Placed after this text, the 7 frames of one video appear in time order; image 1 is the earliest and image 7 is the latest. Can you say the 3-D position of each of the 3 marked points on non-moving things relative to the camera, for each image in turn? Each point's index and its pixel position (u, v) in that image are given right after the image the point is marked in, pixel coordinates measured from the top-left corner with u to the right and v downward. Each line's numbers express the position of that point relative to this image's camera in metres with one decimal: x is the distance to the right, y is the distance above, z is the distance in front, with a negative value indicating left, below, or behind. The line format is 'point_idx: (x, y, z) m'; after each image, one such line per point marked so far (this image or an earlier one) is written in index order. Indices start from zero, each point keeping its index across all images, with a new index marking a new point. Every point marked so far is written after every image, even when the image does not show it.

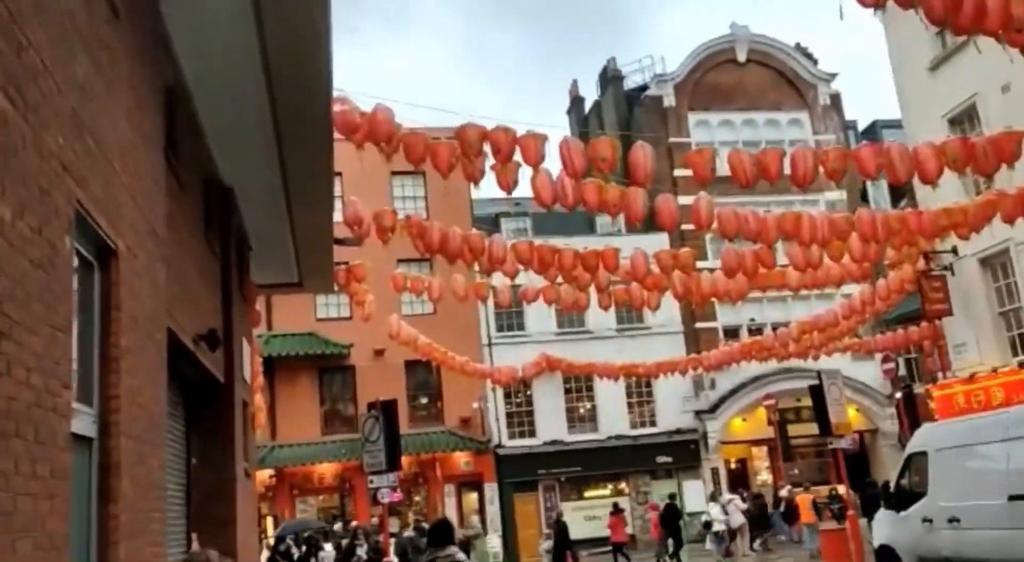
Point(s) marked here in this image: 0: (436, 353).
0: (-1.8, -1.7, +19.9) m
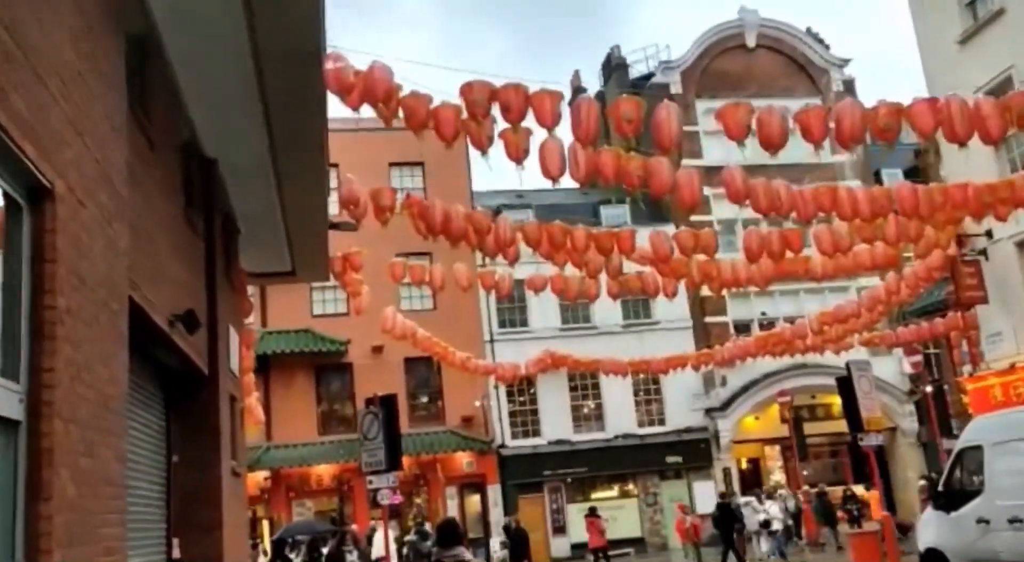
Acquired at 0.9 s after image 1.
0: (-1.6, -1.5, +18.9) m
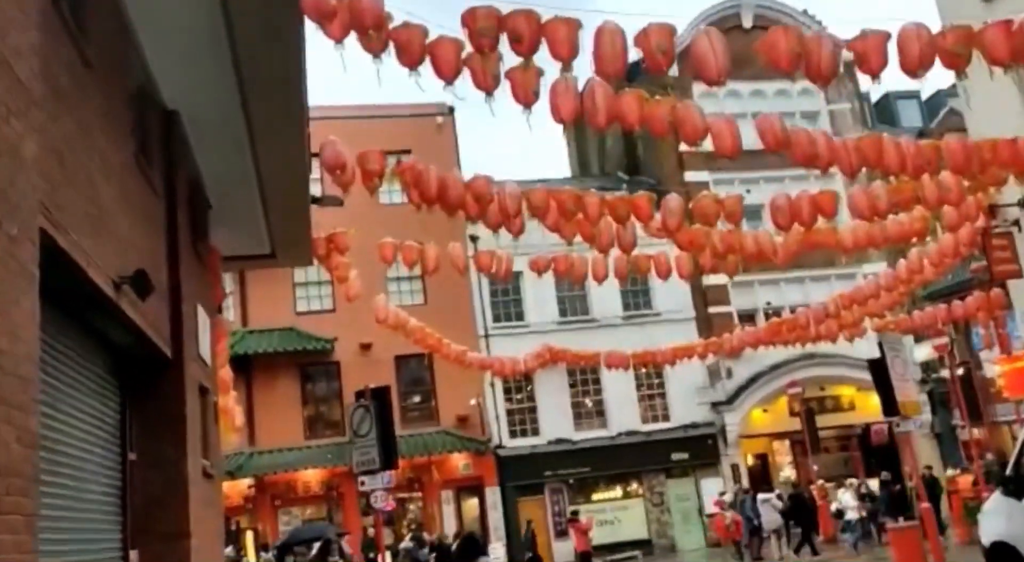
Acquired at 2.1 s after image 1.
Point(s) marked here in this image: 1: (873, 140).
0: (-1.7, -1.3, +17.6) m
1: (+4.2, +1.6, +9.6) m
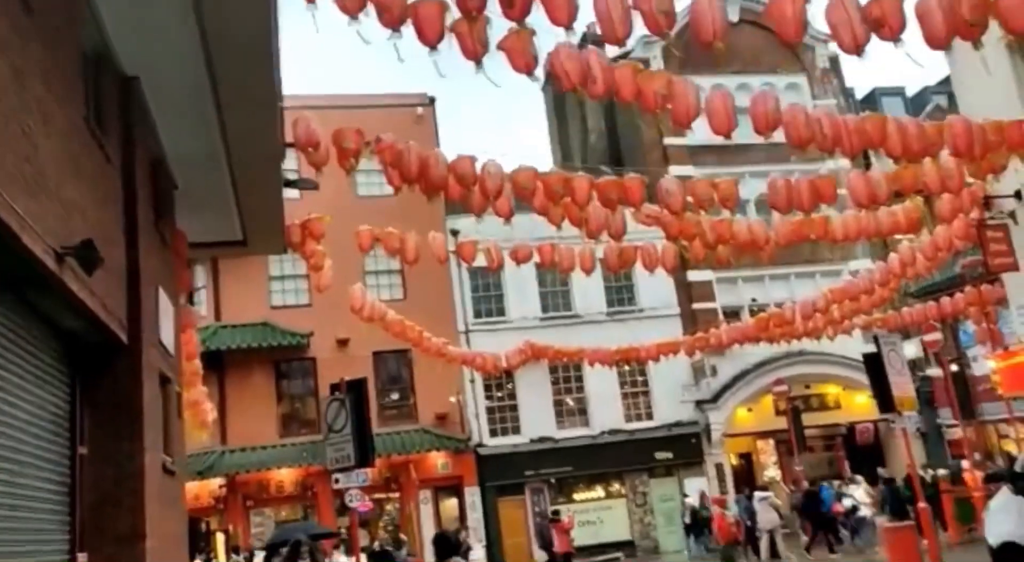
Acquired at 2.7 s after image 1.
0: (-2.0, -1.1, +17.0) m
1: (+4.0, +1.8, +9.1) m
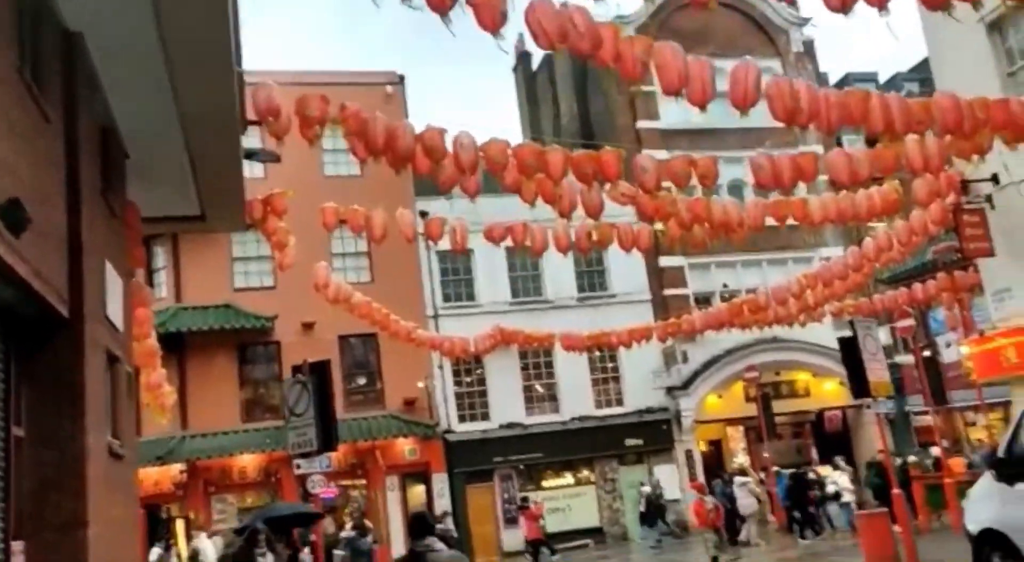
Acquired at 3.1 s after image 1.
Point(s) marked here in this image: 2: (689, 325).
0: (-2.6, -0.7, +16.5) m
1: (+3.7, +2.0, +8.8) m
2: (+4.2, -1.0, +19.6) m
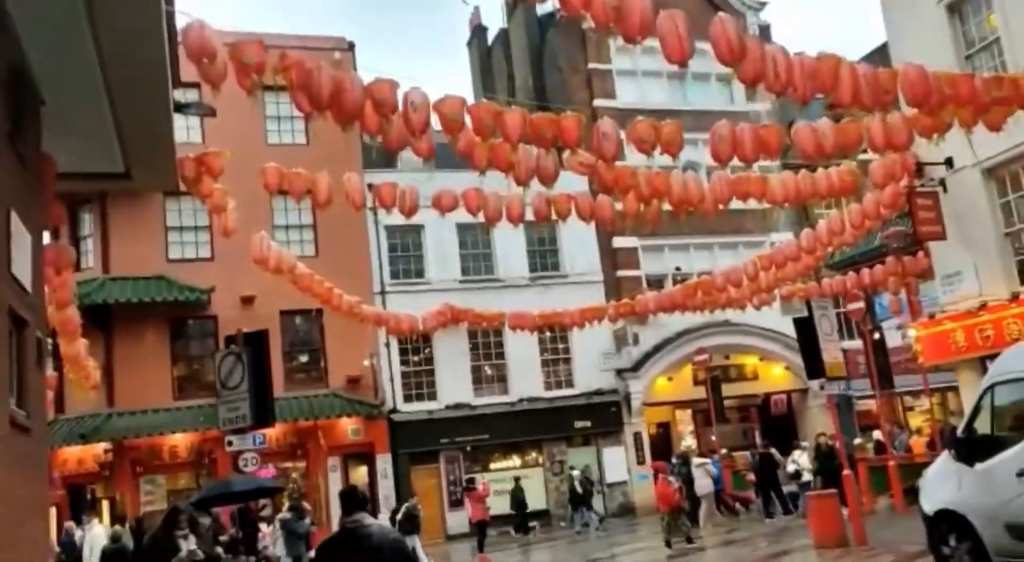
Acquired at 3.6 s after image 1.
0: (-3.6, -0.2, +15.8) m
1: (+3.3, +2.2, +8.5) m
2: (+3.0, -0.6, +19.3) m
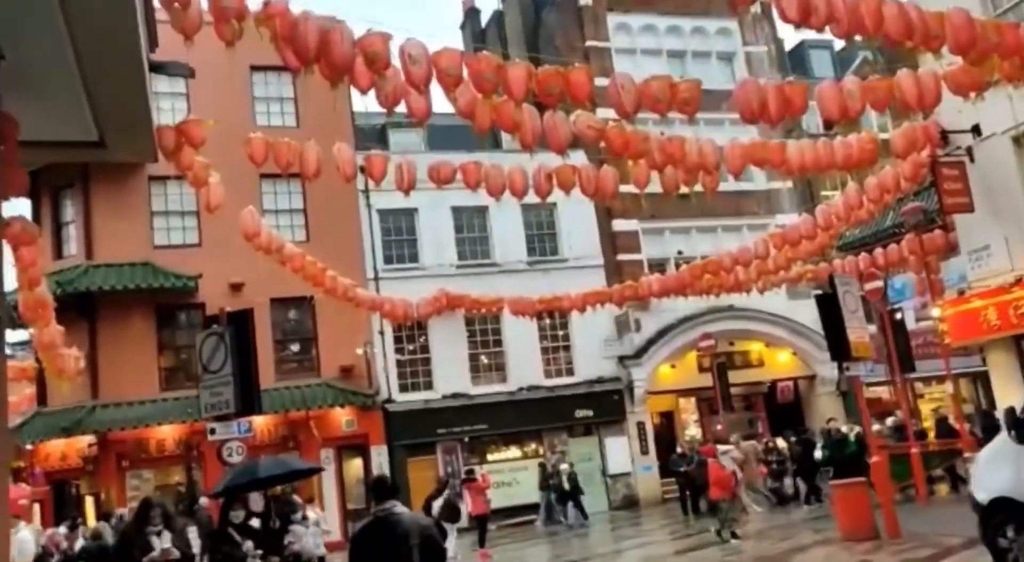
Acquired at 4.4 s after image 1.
0: (-3.6, +0.2, +15.0) m
1: (+3.3, +2.6, +7.7) m
2: (+3.0, -0.2, +18.5) m
